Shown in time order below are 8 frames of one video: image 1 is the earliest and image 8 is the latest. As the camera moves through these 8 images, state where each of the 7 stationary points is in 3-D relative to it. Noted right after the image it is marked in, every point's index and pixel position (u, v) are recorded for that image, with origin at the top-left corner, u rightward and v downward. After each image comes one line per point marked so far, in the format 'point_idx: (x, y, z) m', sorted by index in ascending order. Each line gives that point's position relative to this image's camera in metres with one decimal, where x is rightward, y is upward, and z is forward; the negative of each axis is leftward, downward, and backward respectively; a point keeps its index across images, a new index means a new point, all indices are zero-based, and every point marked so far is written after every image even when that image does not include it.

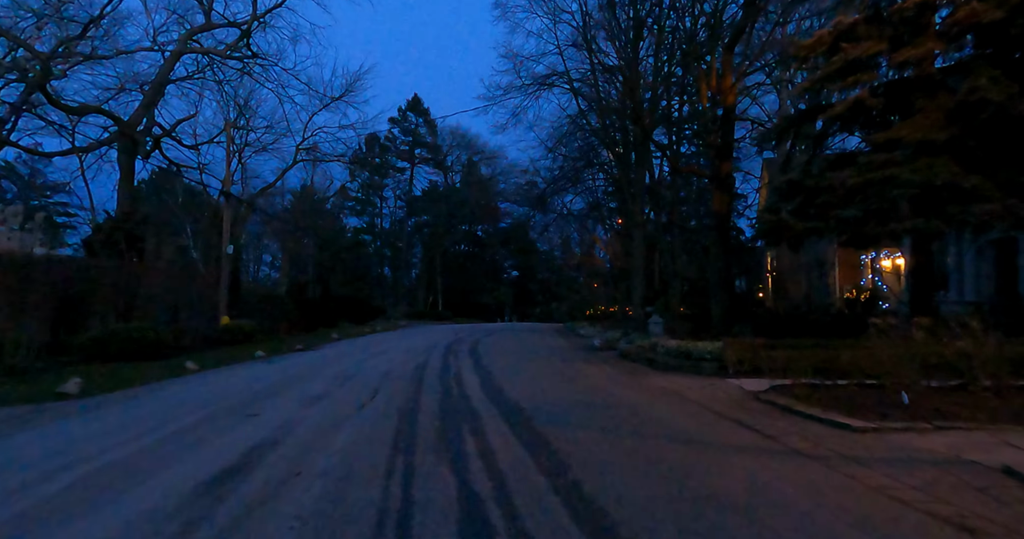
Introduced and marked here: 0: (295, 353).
0: (-6.6, -2.6, +19.1) m
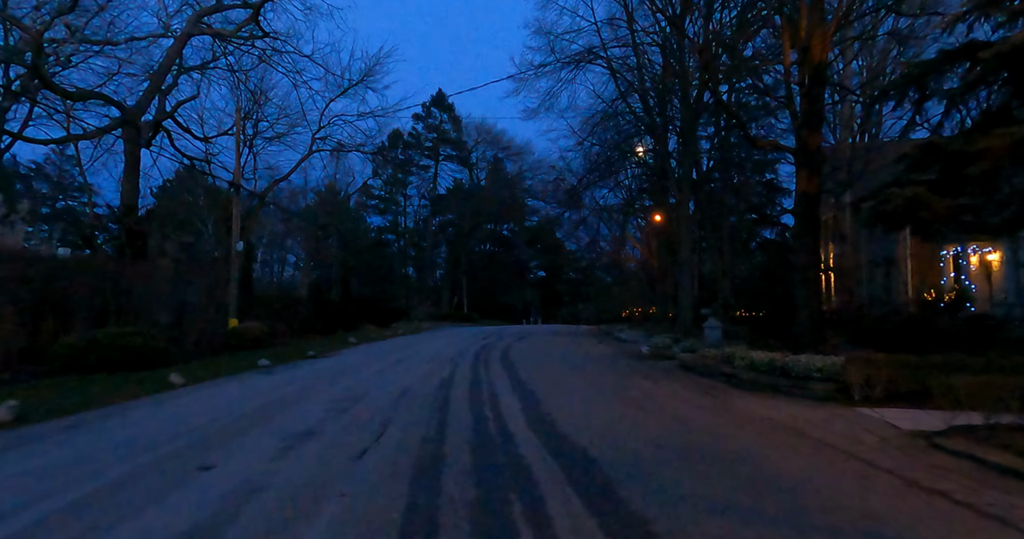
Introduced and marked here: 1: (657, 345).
0: (-5.6, -2.5, +16.9) m
1: (+4.4, -2.3, +18.9) m
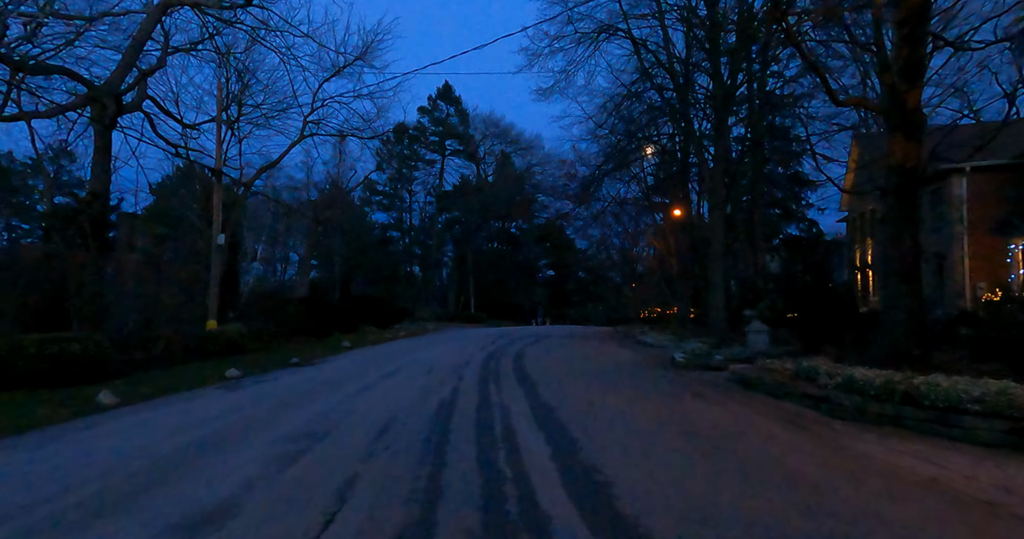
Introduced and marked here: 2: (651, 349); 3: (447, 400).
0: (-5.3, -2.4, +14.5) m
1: (+4.7, -2.2, +16.4) m
2: (+4.4, -2.6, +19.5) m
3: (-1.1, -2.1, +10.1) m
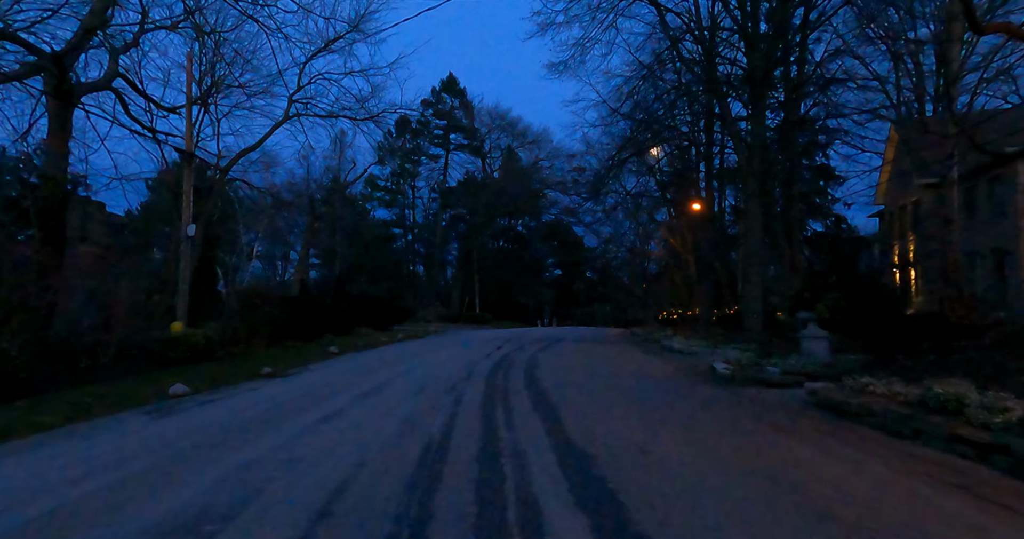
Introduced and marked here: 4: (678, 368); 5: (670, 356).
0: (-5.0, -2.3, +11.9) m
1: (+5.0, -2.1, +13.8) m
2: (+4.7, -2.4, +16.9) m
3: (-0.9, -2.0, +7.6) m
4: (+4.0, -2.4, +15.1) m
5: (+4.5, -2.5, +17.6) m
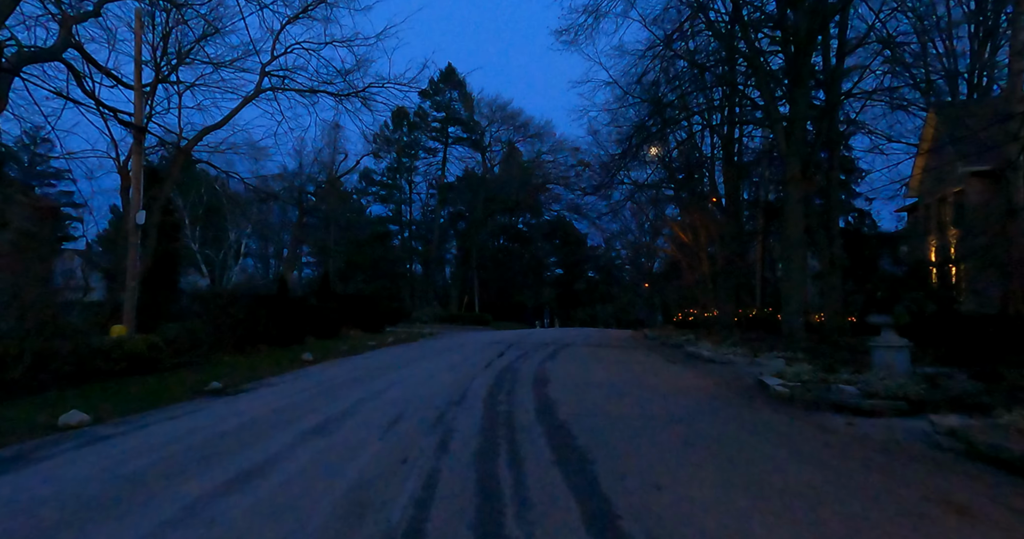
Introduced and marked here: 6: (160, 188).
0: (-4.9, -2.1, +9.3) m
1: (+5.0, -2.0, +11.1) m
2: (+4.7, -2.3, +14.3) m
3: (-0.8, -1.8, +4.9) m
4: (+4.1, -2.2, +12.4) m
5: (+4.6, -2.3, +15.0) m
6: (-10.5, +2.7, +19.6) m
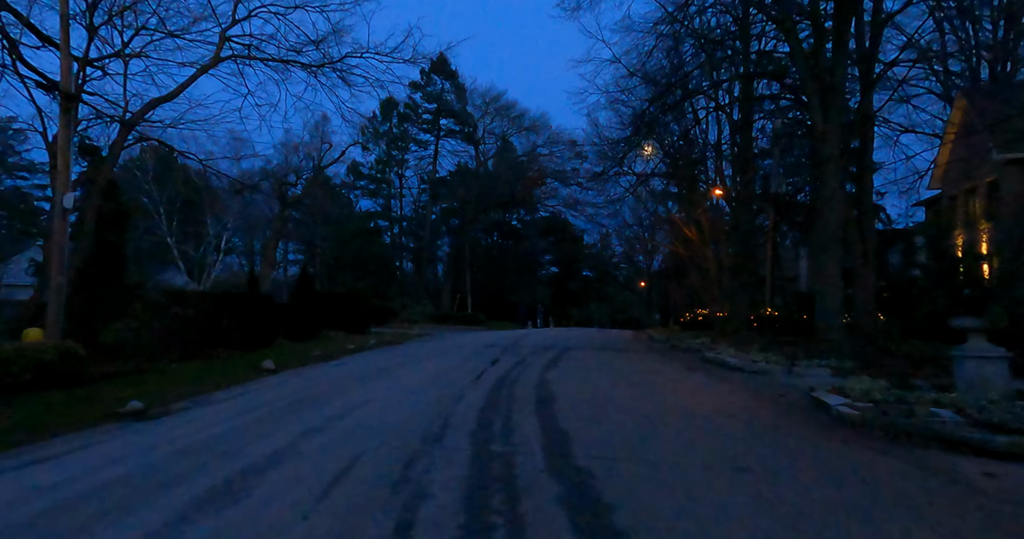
0: (-5.0, -2.0, +6.9) m
1: (+5.0, -1.8, +8.8) m
2: (+4.7, -2.2, +12.0) m
3: (-0.8, -1.7, +2.6) m
4: (+4.1, -2.1, +10.2) m
5: (+4.5, -2.2, +12.7) m
6: (-10.6, +2.8, +17.1) m
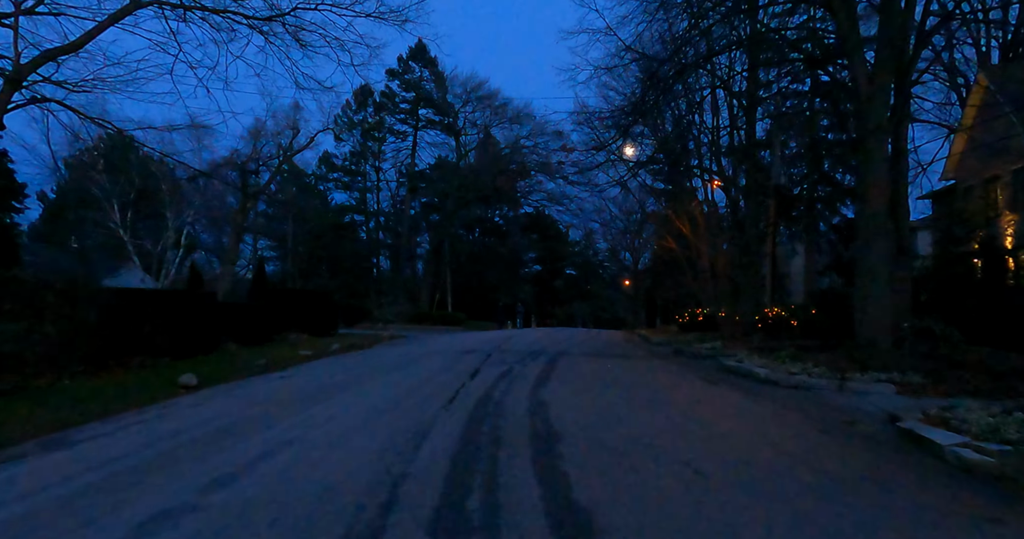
0: (-5.0, -1.8, +4.0) m
1: (+4.9, -1.7, +6.3) m
2: (+4.4, -2.0, +9.4) m
3: (-0.7, -1.6, -0.2) m
4: (+3.9, -2.0, +7.6) m
5: (+4.3, -2.0, +10.1) m
6: (-11.0, +3.0, +14.1) m
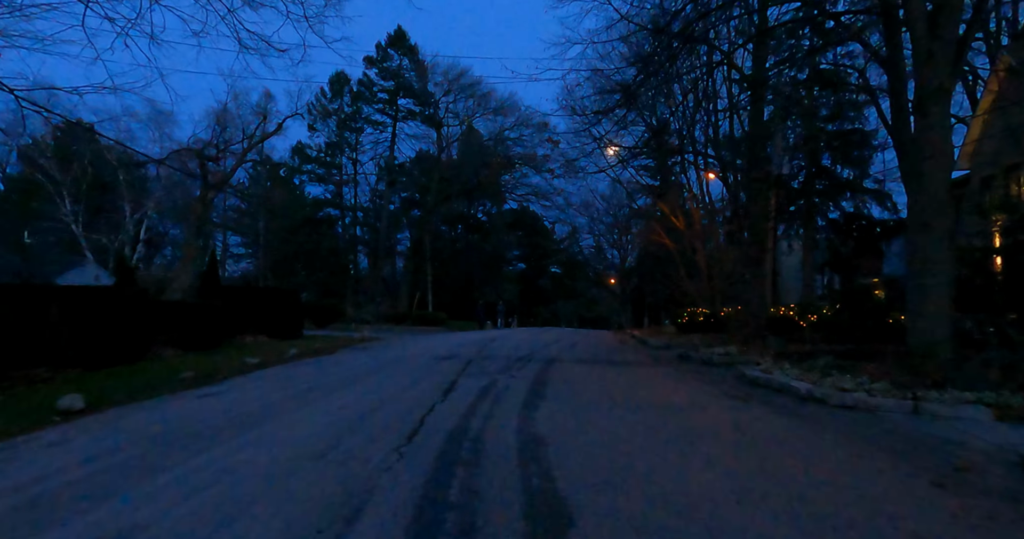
0: (-5.1, -1.7, +1.5) m
1: (+4.7, -1.6, +4.0) m
2: (+4.2, -1.9, +7.1) m
3: (-0.7, -1.5, -2.6) m
4: (+3.7, -1.8, +5.3) m
5: (+4.0, -1.9, +7.8) m
6: (-11.3, +3.2, +11.4) m
